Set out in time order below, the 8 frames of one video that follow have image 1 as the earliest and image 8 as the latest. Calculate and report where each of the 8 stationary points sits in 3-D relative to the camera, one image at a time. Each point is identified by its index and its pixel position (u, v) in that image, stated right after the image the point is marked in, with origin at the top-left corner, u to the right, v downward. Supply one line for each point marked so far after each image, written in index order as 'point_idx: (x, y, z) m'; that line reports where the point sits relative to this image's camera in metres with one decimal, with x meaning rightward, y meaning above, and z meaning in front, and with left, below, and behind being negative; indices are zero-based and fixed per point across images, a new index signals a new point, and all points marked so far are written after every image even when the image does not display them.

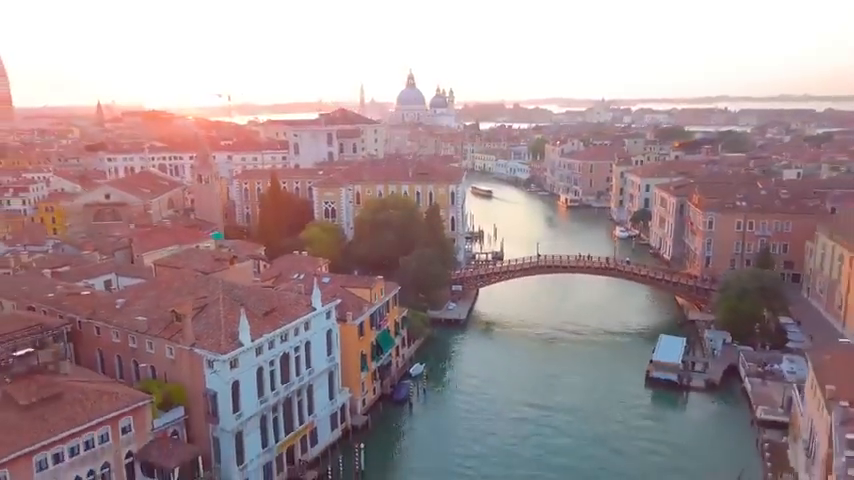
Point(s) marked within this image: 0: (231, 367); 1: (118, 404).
0: (-4.8, -3.0, +18.0) m
1: (-7.0, -3.7, +16.4) m
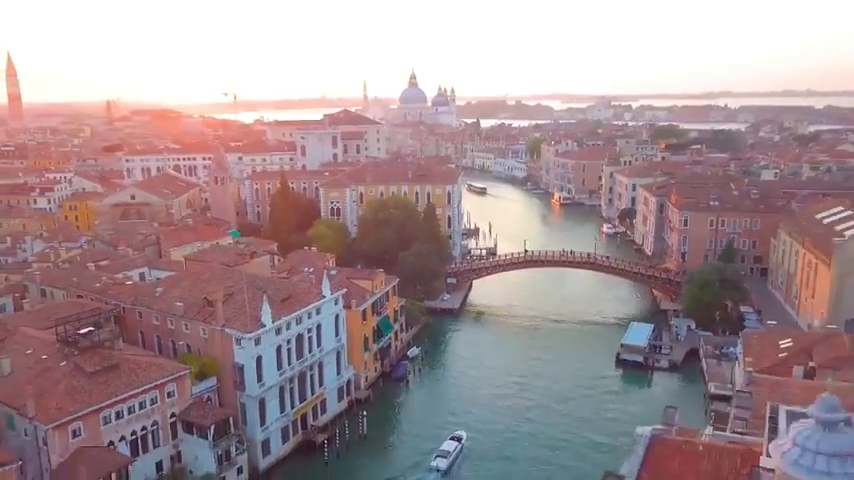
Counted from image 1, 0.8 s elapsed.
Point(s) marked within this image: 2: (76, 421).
0: (-5.1, -2.9, +21.6) m
1: (-7.2, -3.7, +19.9) m
2: (-8.5, -4.4, +17.6) m
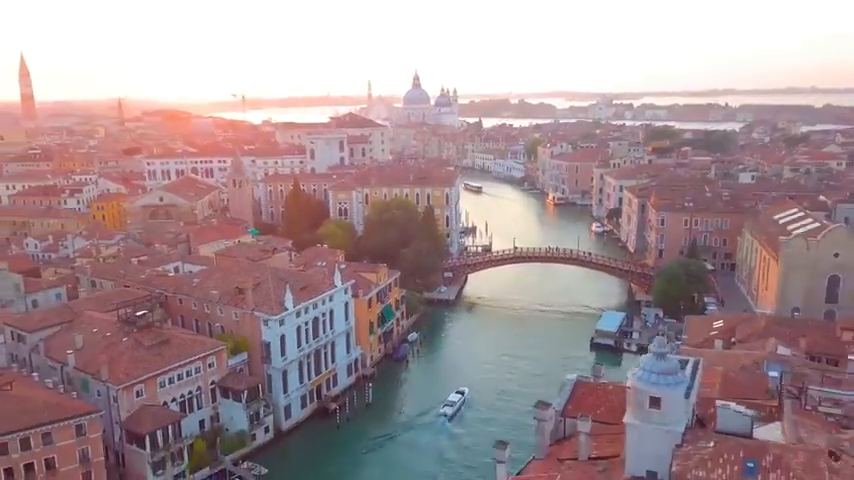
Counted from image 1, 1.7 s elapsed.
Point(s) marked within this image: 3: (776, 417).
0: (-5.2, -2.9, +25.9) m
1: (-7.4, -3.6, +24.3) m
2: (-8.7, -4.4, +22.0) m
3: (+6.1, -3.1, +13.0) m
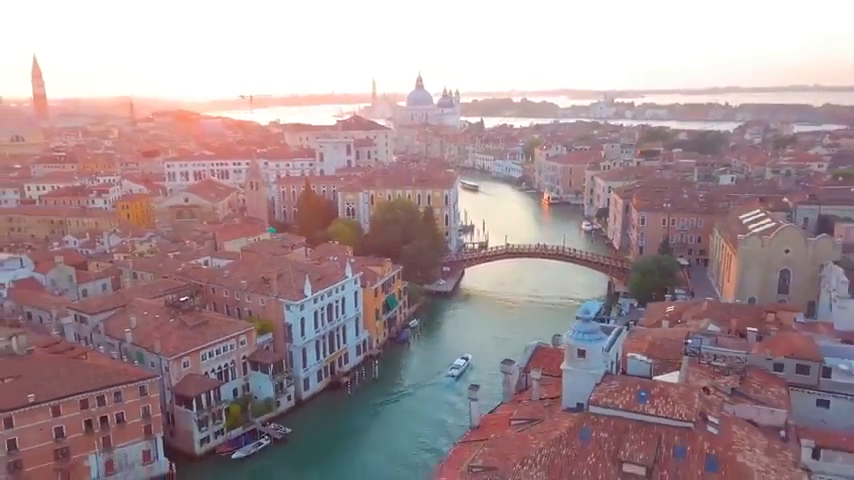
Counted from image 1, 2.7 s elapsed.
0: (-5.3, -2.8, +30.5) m
1: (-7.5, -3.5, +28.9) m
2: (-8.9, -4.3, +26.6) m
3: (+6.0, -3.0, +17.5) m
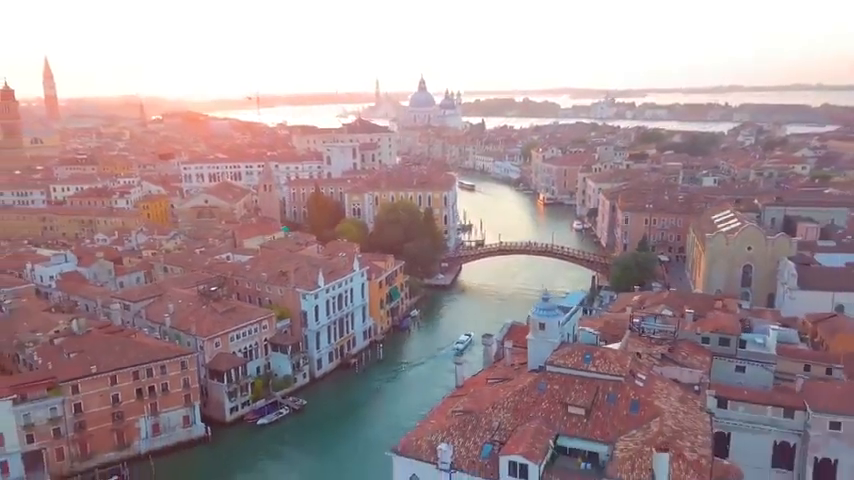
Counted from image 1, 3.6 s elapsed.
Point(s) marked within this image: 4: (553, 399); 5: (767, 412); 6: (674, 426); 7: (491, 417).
0: (-5.4, -2.7, +34.9) m
1: (-7.6, -3.4, +33.3) m
2: (-9.0, -4.2, +31.0) m
3: (+5.8, -3.0, +21.8) m
4: (+3.2, -4.0, +18.0) m
5: (+8.9, -4.5, +18.9) m
6: (+5.7, -4.3, +16.8) m
7: (+1.6, -4.4, +18.0) m
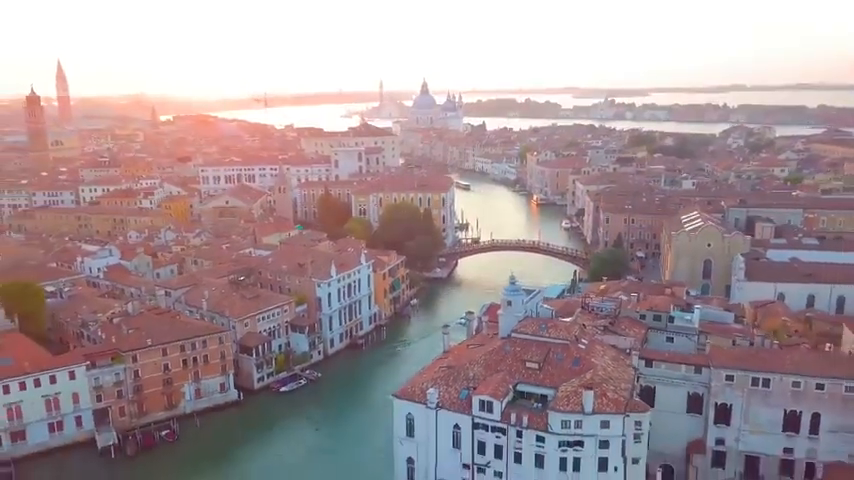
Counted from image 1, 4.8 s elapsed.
0: (-5.6, -2.5, +40.7) m
1: (-7.8, -3.2, +39.1) m
2: (-9.1, -4.0, +36.8) m
3: (+5.6, -2.8, +27.6) m
4: (+2.9, -3.9, +23.8) m
5: (+8.7, -4.4, +24.6) m
6: (+5.5, -4.2, +22.5) m
7: (+1.3, -4.3, +23.8) m
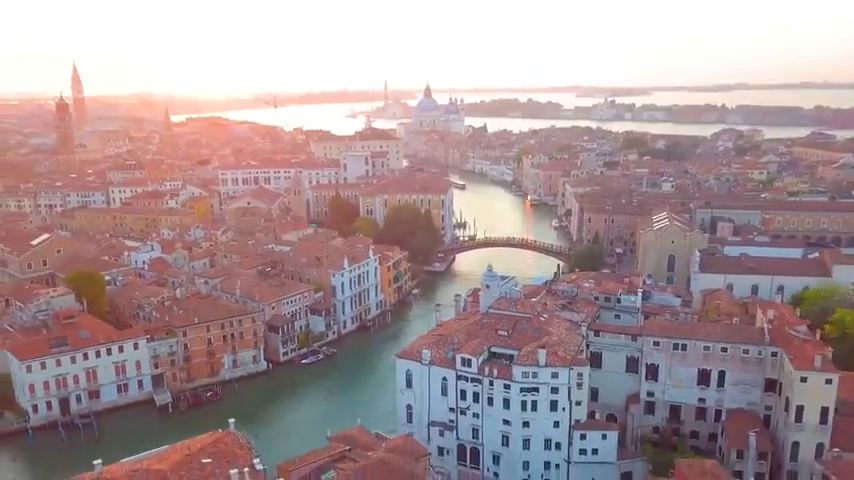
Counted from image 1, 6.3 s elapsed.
0: (-5.7, -2.3, +47.7) m
1: (-7.9, -3.0, +46.1) m
2: (-9.3, -3.8, +43.9) m
3: (+5.4, -2.7, +34.5) m
4: (+2.7, -3.7, +30.8) m
5: (+8.5, -4.3, +31.6) m
6: (+5.3, -4.1, +29.5) m
7: (+1.1, -4.1, +30.8) m
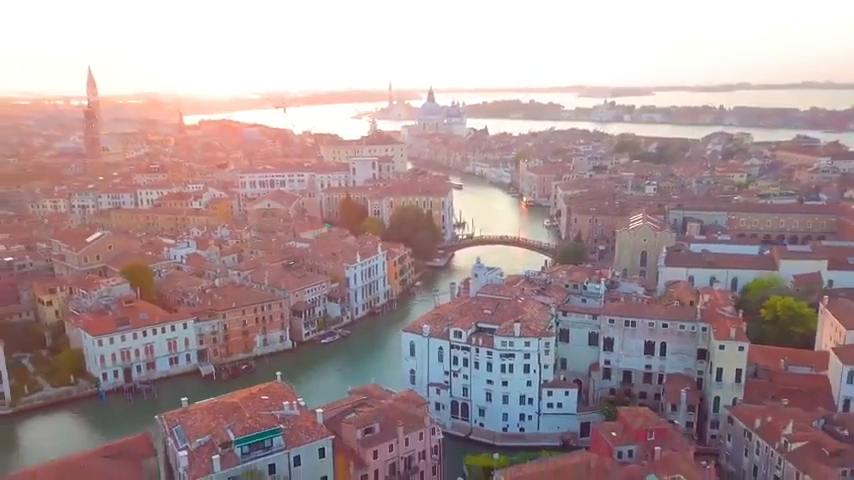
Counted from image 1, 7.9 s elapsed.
0: (-5.6, -2.1, +55.2) m
1: (-7.8, -2.9, +53.6) m
2: (-9.2, -3.7, +51.4) m
3: (+5.4, -2.6, +42.0) m
4: (+2.7, -3.6, +38.2) m
5: (+8.5, -4.1, +39.0) m
6: (+5.3, -3.9, +36.9) m
7: (+1.1, -4.0, +38.3) m
